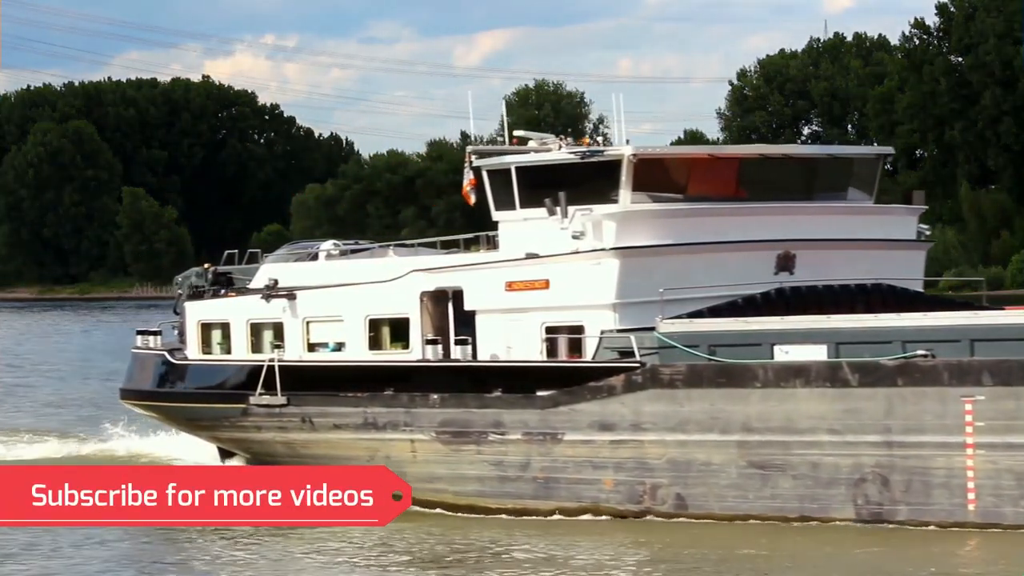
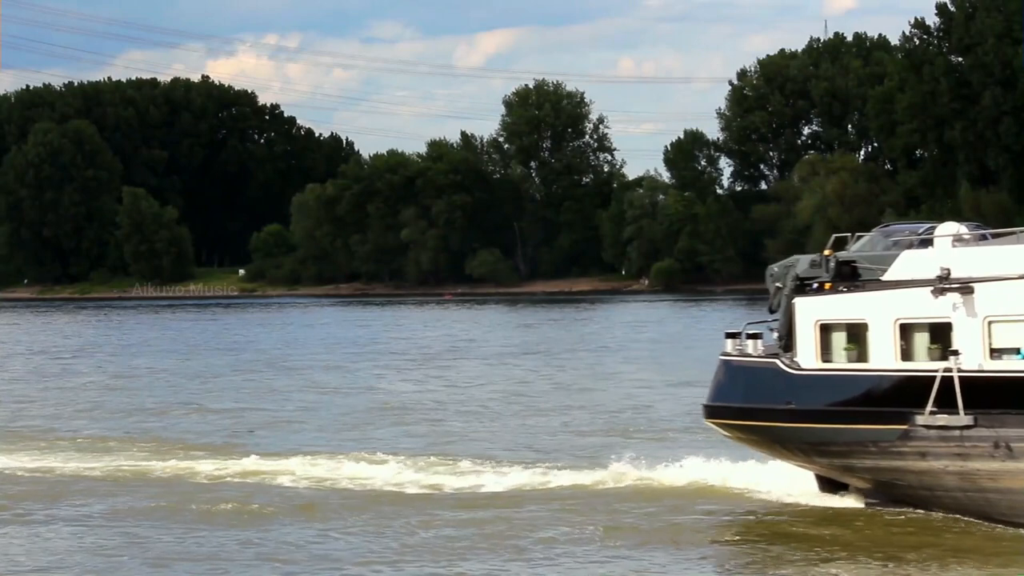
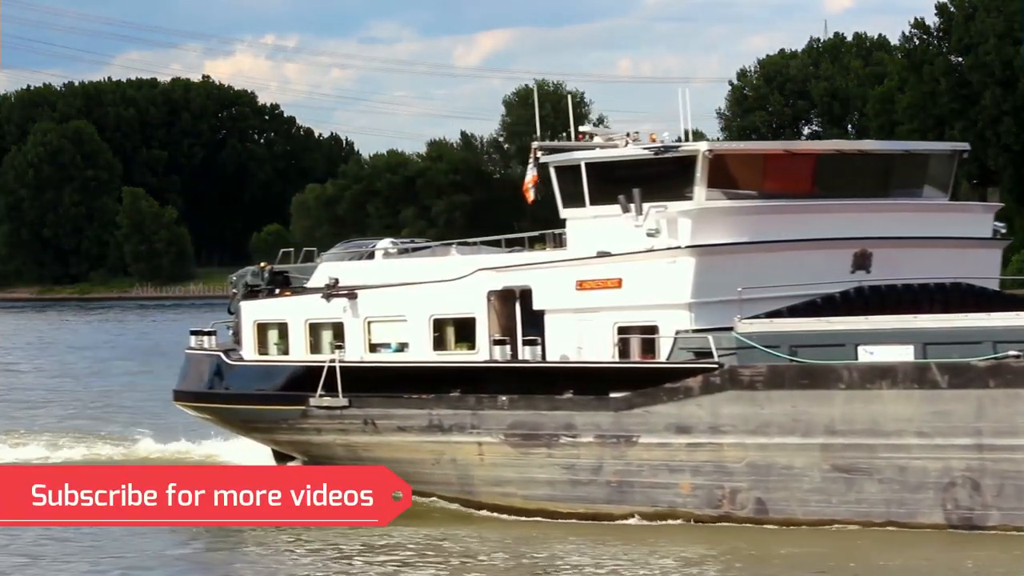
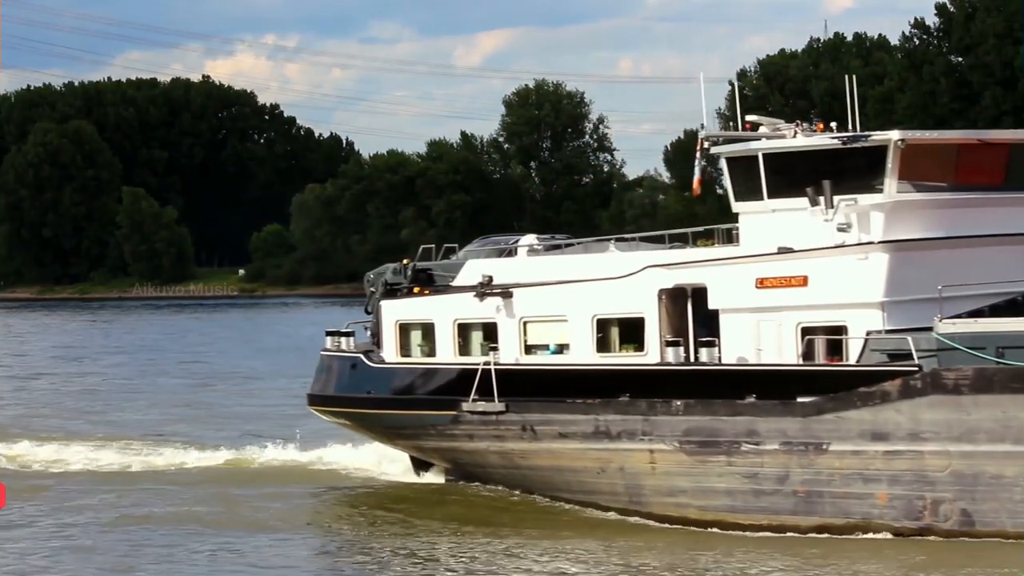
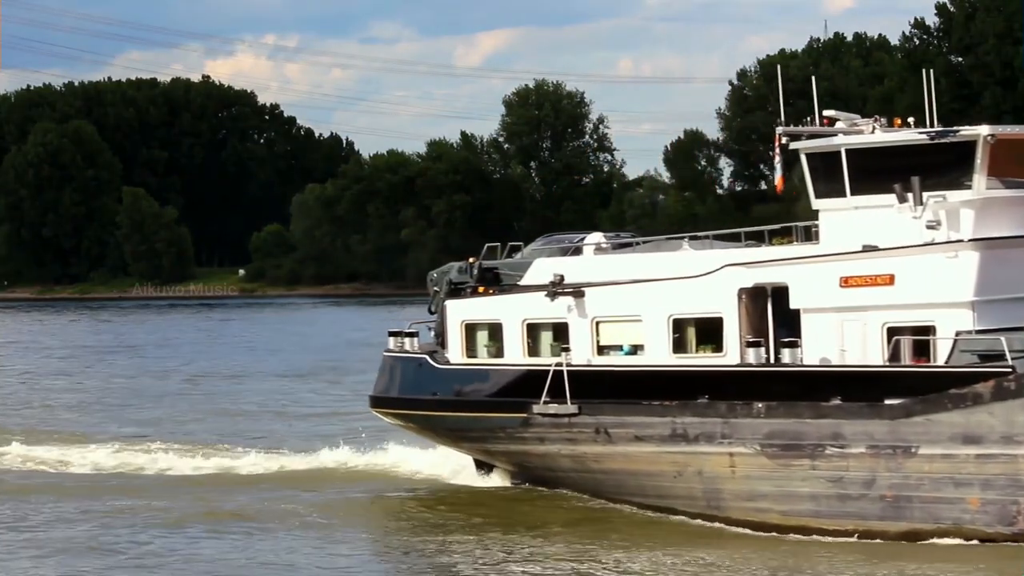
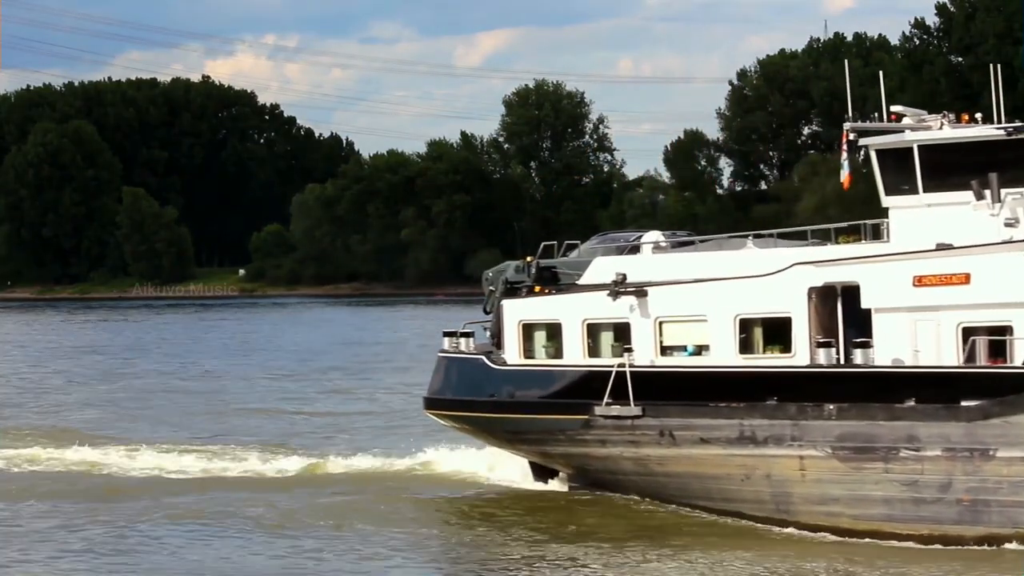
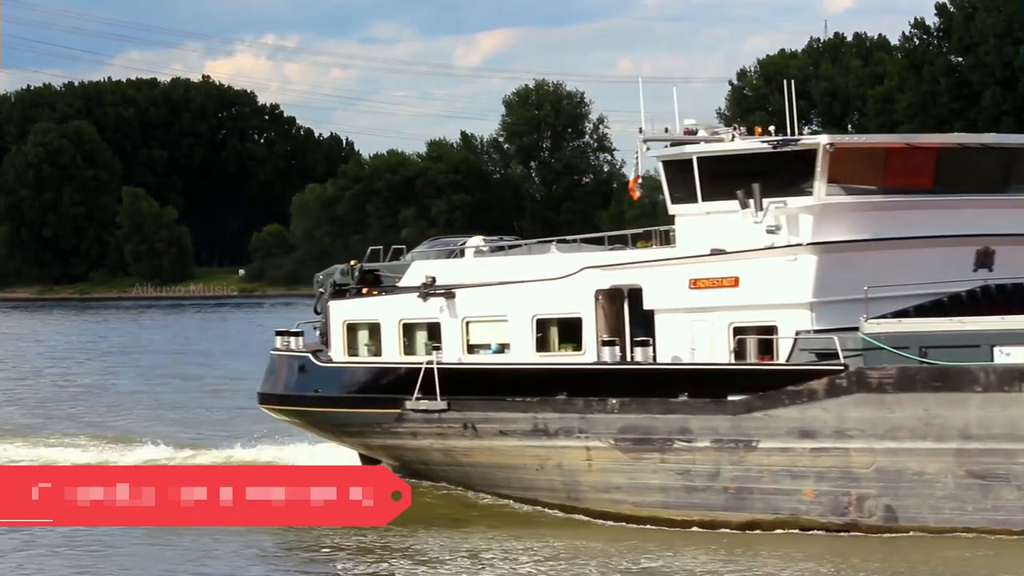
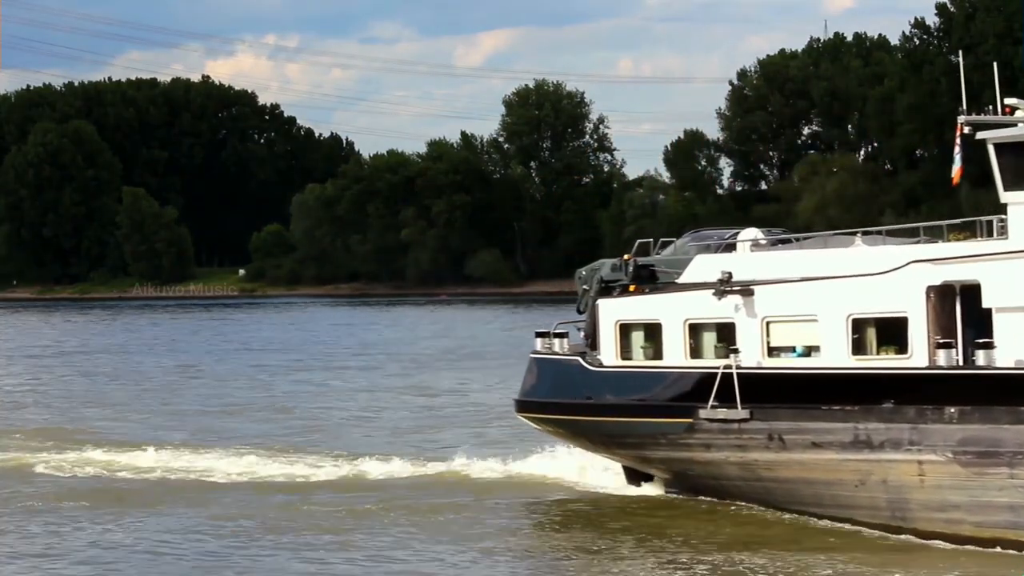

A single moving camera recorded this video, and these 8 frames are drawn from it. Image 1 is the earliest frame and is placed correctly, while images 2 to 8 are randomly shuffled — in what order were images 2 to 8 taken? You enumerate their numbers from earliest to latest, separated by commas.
3, 7, 4, 5, 6, 8, 2
